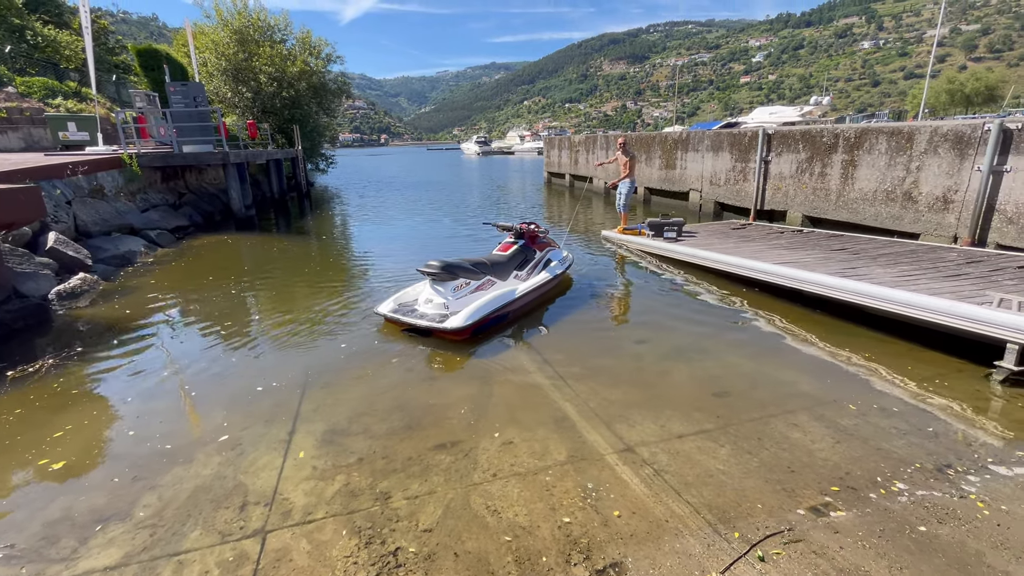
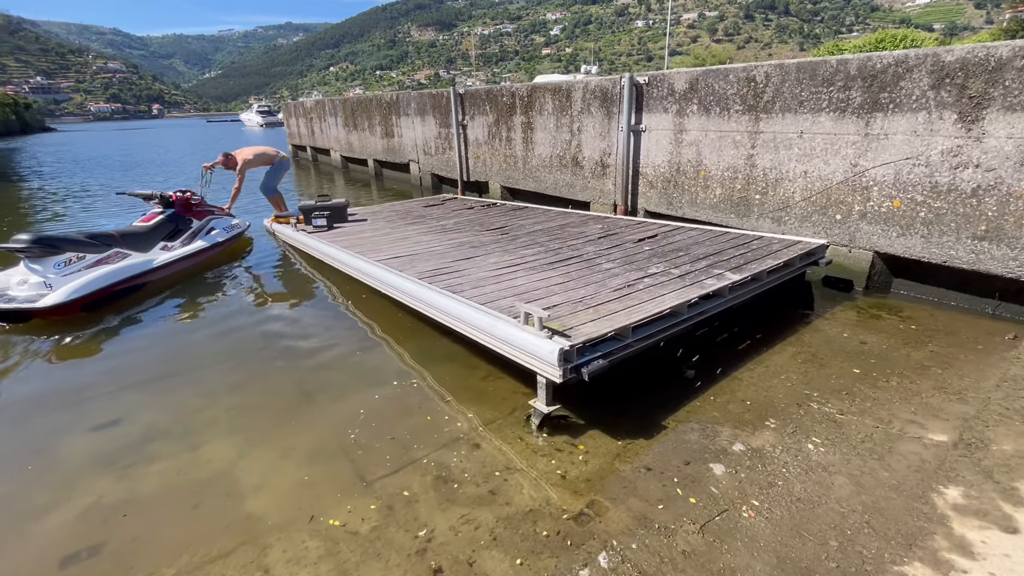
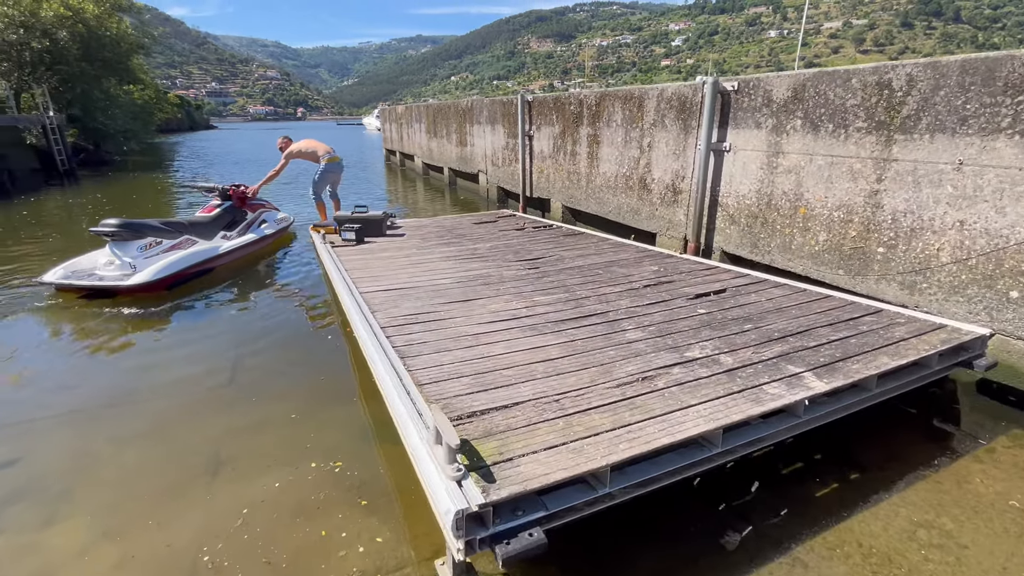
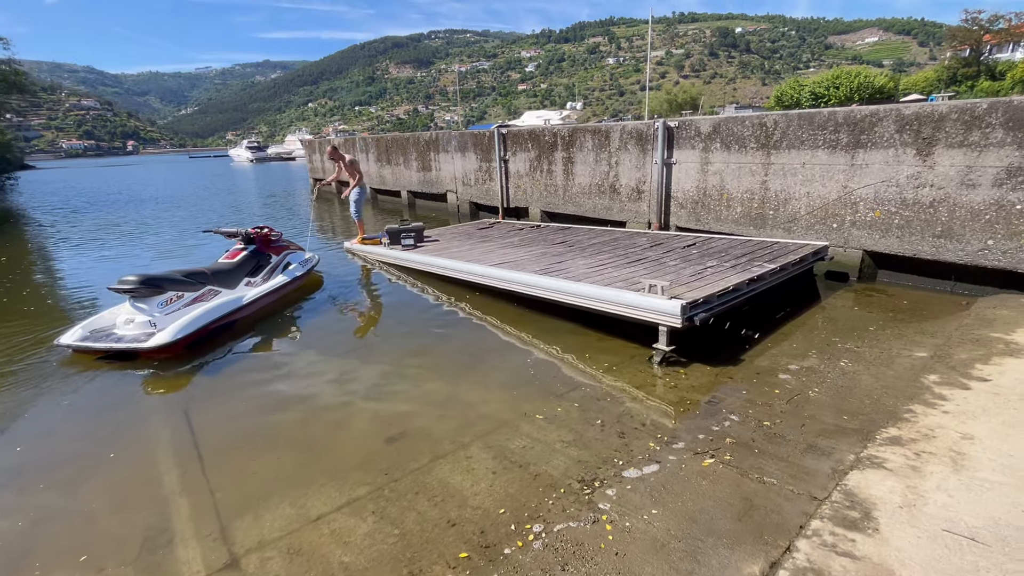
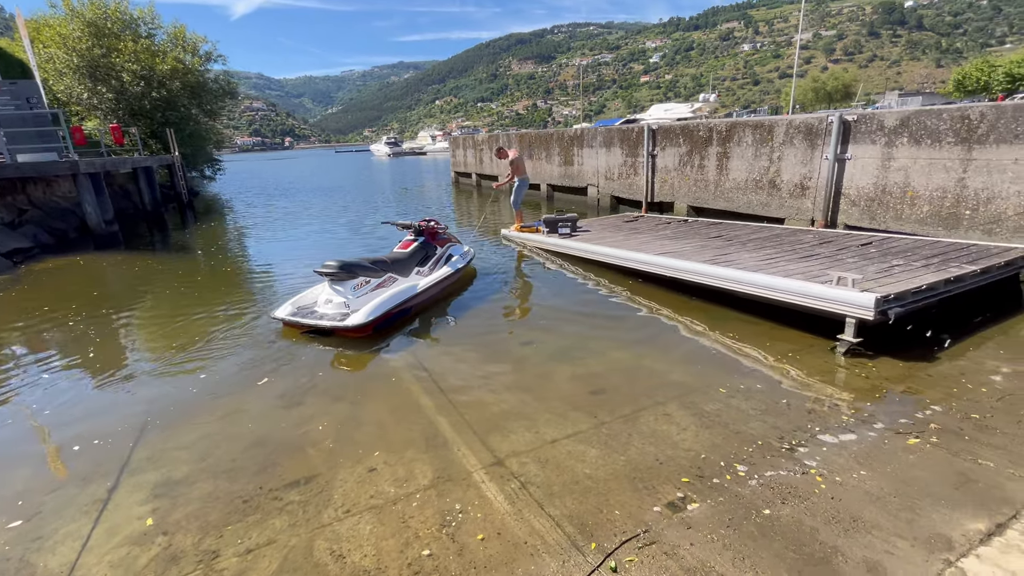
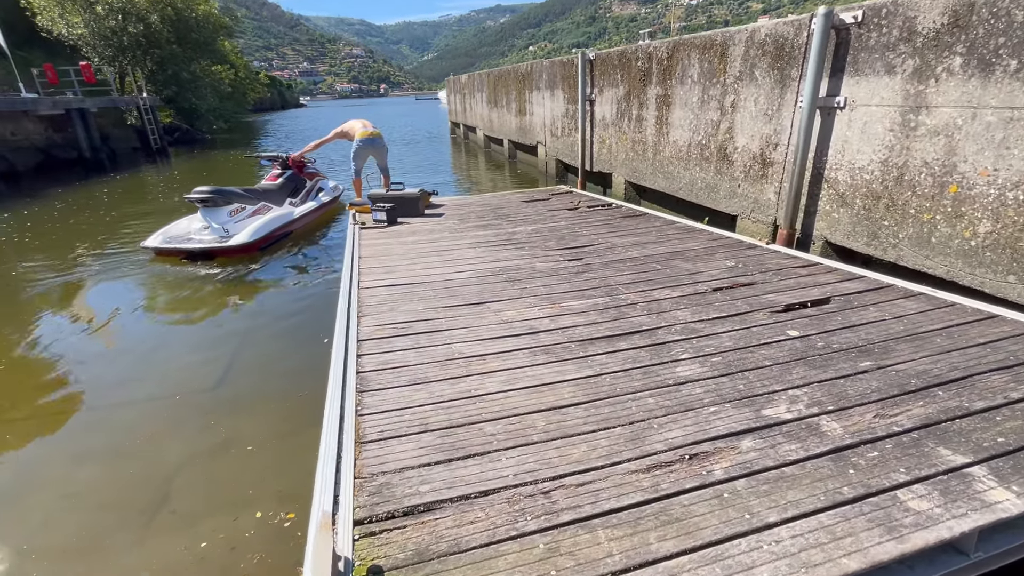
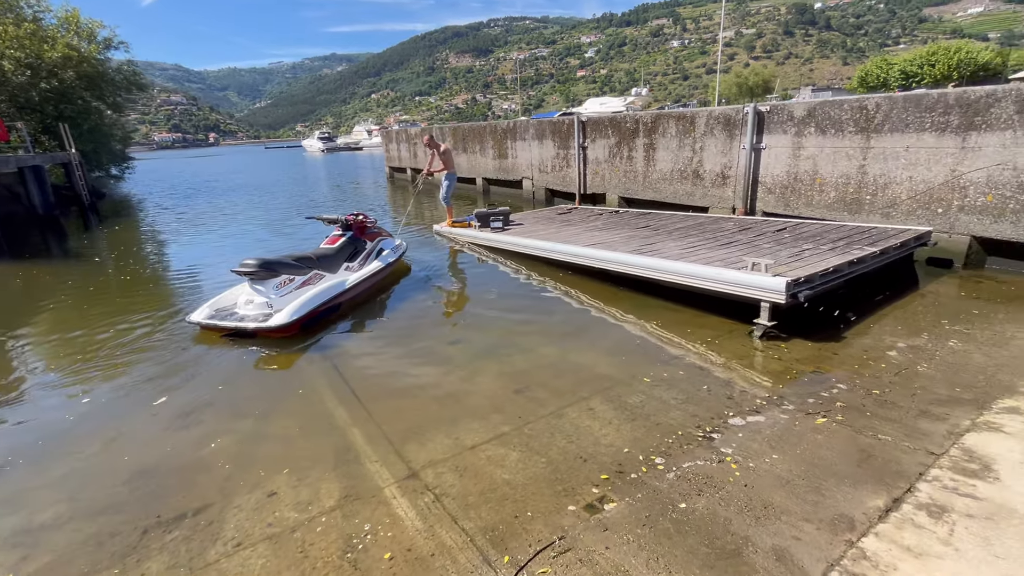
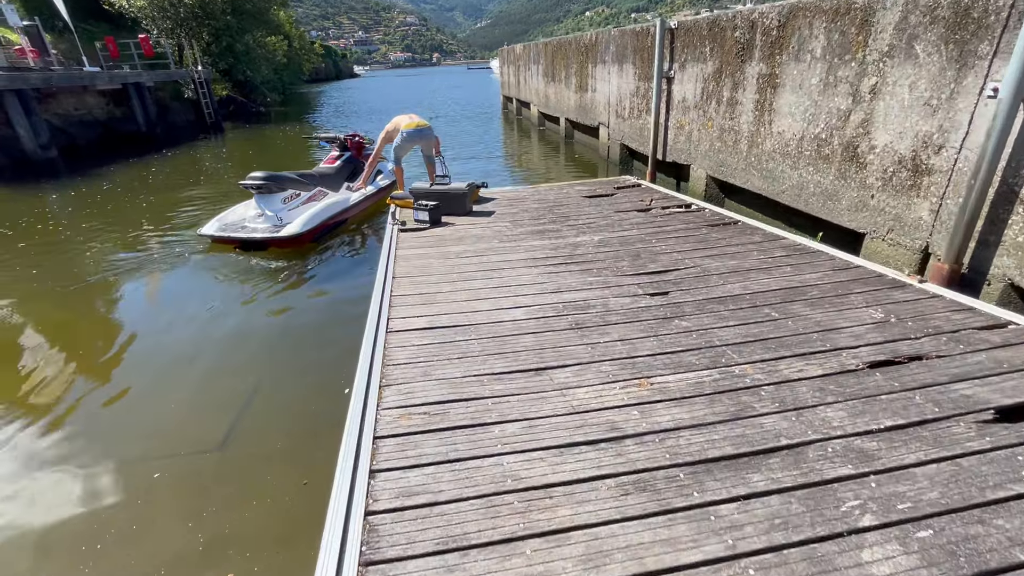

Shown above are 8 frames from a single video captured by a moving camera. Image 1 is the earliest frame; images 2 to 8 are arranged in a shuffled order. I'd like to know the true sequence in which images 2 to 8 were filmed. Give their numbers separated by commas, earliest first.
5, 7, 4, 2, 3, 6, 8
